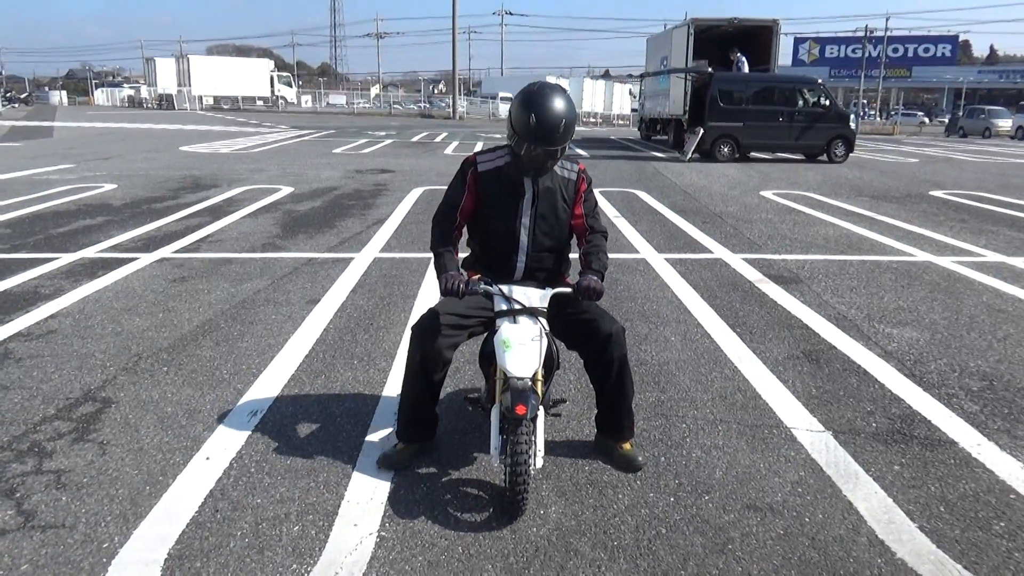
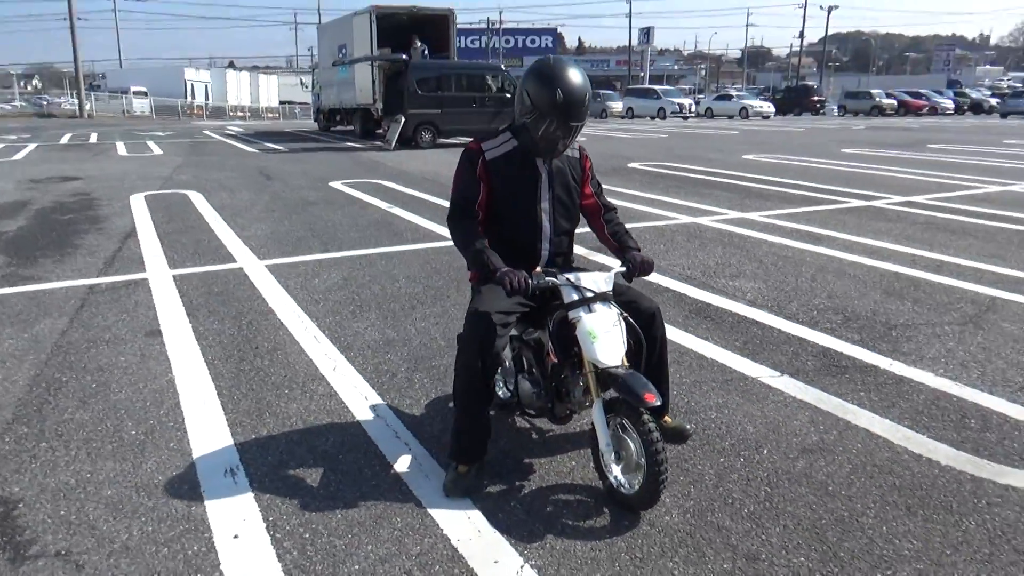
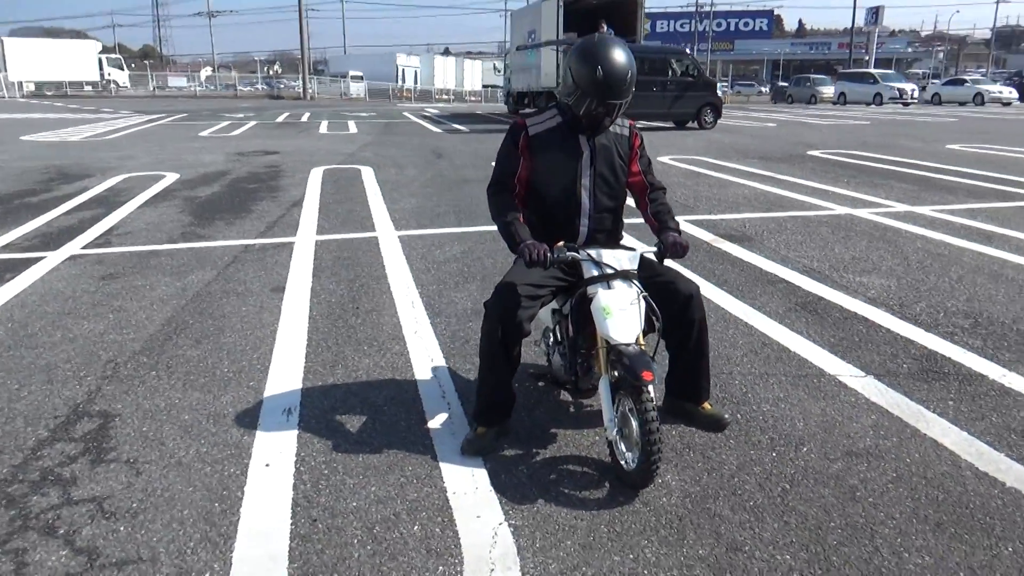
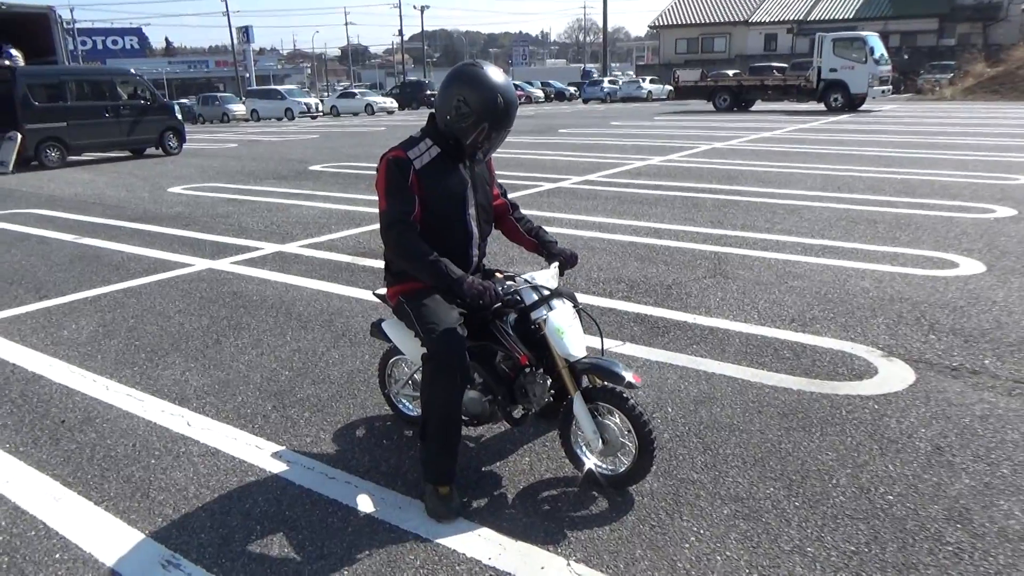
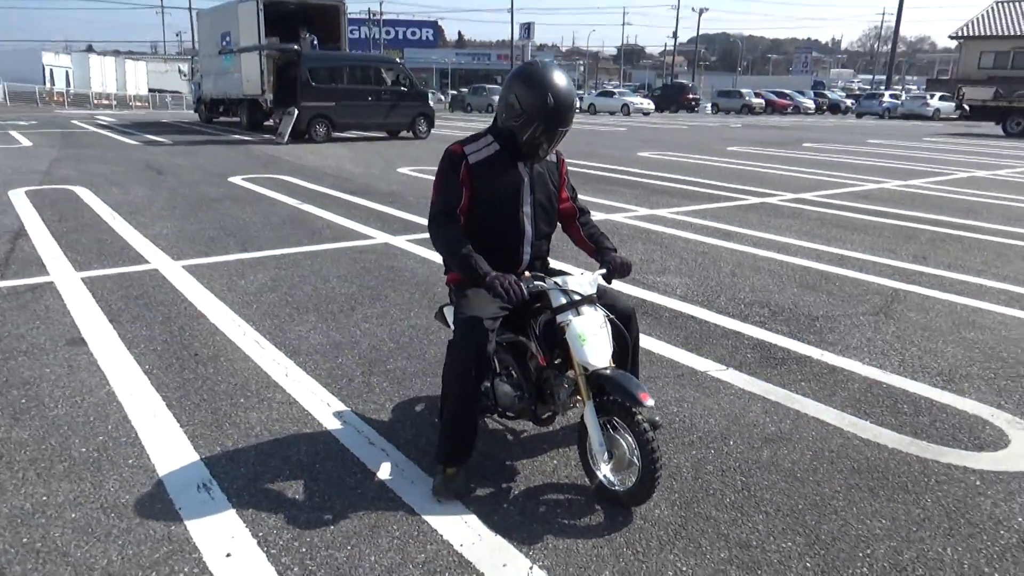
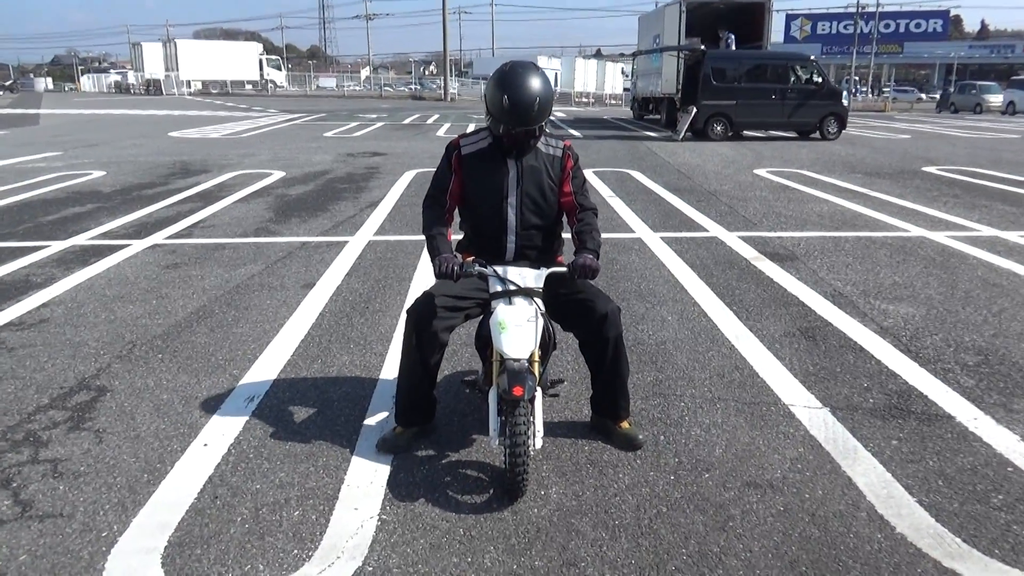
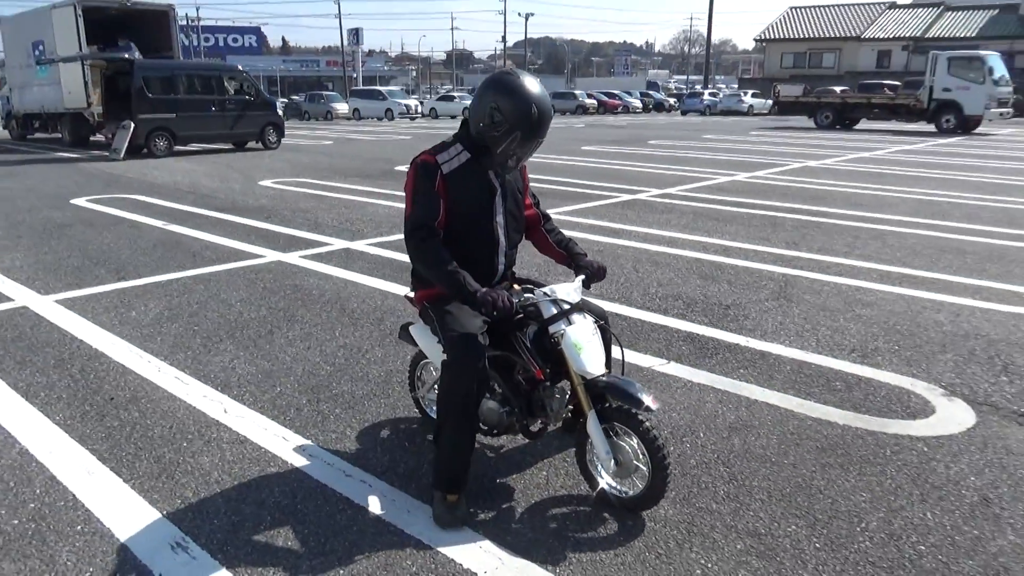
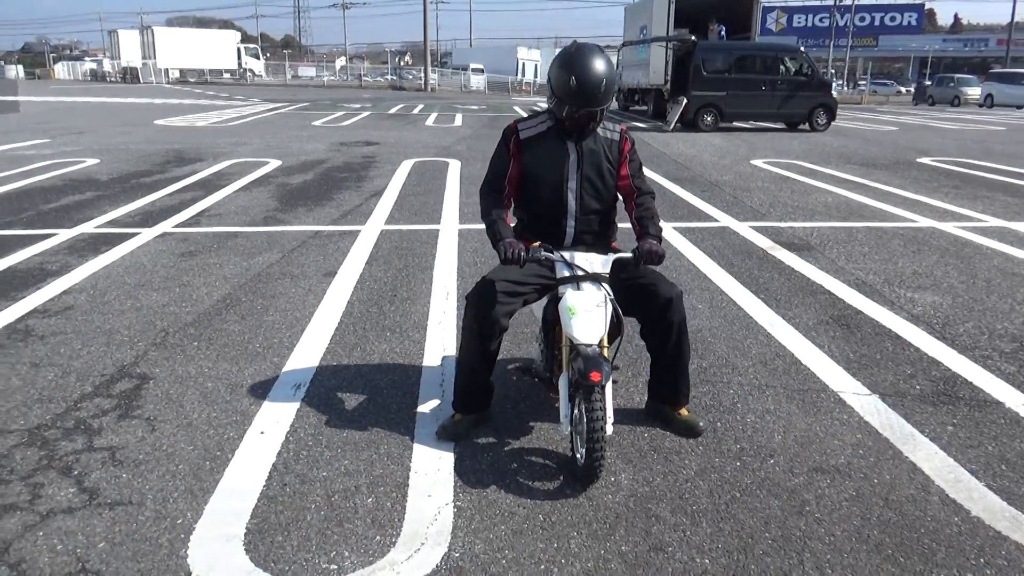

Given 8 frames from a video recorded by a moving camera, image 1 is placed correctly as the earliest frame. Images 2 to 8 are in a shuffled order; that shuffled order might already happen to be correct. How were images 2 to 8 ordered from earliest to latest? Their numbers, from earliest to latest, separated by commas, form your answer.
6, 8, 3, 2, 5, 7, 4
